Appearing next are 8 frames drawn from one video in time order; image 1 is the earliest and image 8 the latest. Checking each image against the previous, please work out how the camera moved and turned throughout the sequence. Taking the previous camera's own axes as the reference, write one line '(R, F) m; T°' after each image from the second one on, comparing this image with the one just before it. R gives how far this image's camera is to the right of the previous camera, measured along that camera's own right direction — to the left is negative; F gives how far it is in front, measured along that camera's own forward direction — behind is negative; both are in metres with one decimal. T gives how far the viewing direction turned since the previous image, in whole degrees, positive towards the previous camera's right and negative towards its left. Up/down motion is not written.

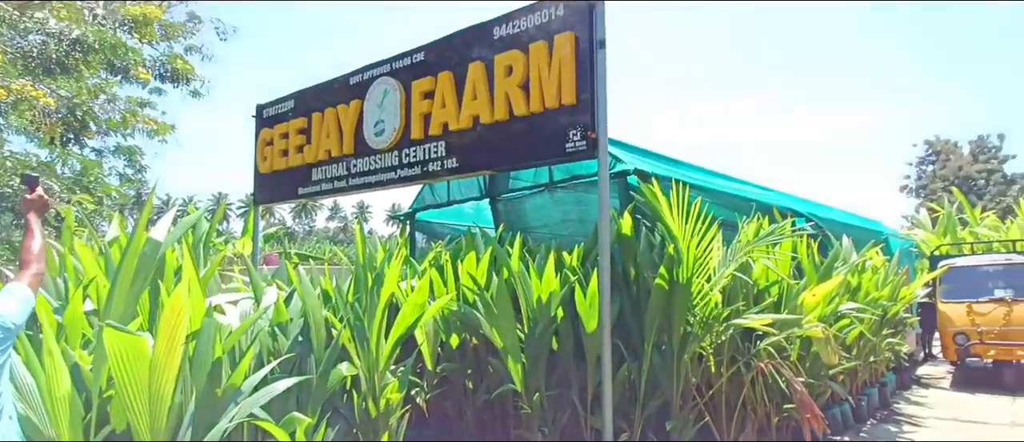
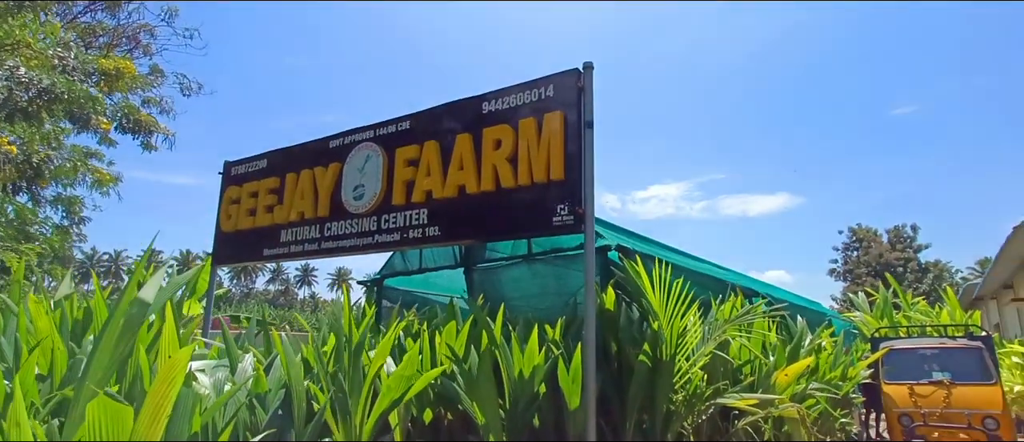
(-0.3, 0.0) m; +5°
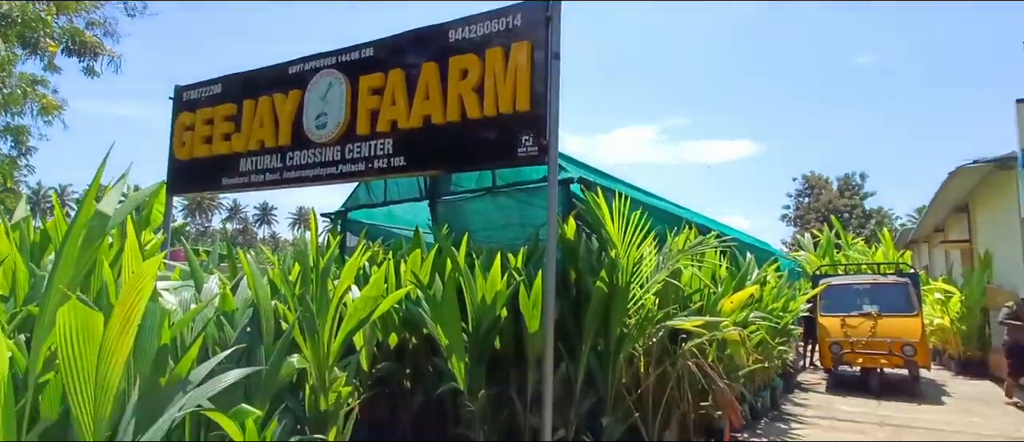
(0.0, -0.1) m; +4°
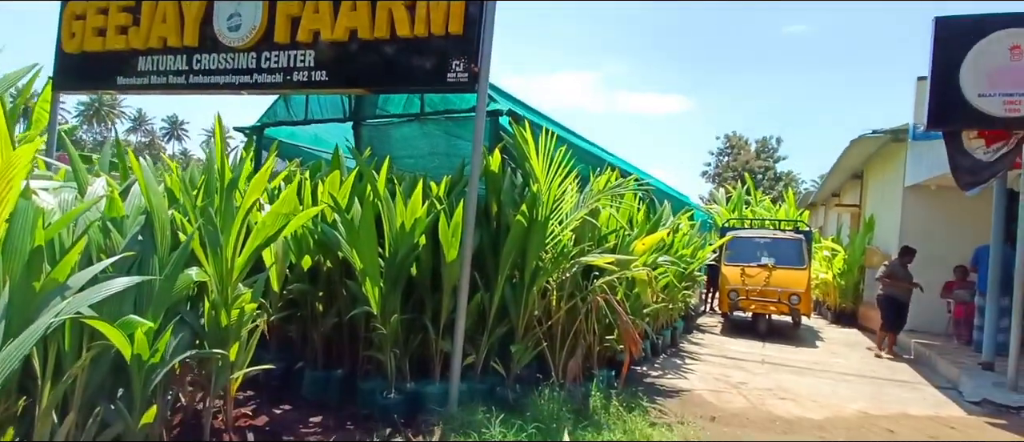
(+0.1, 0.0) m; +8°
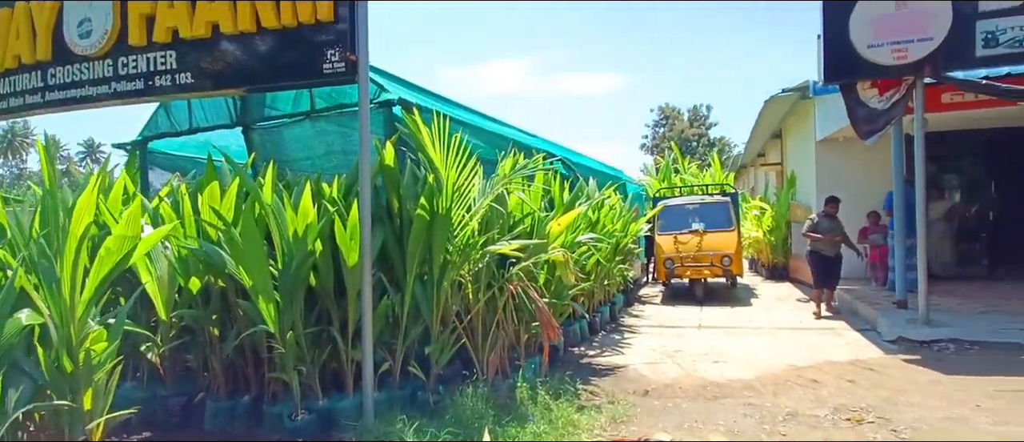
(+0.4, +0.2) m; +5°
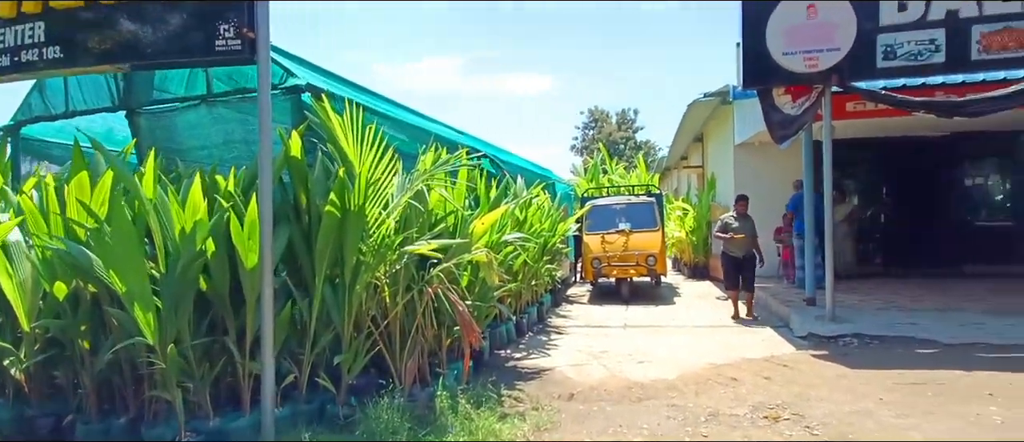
(+0.1, +0.3) m; +7°
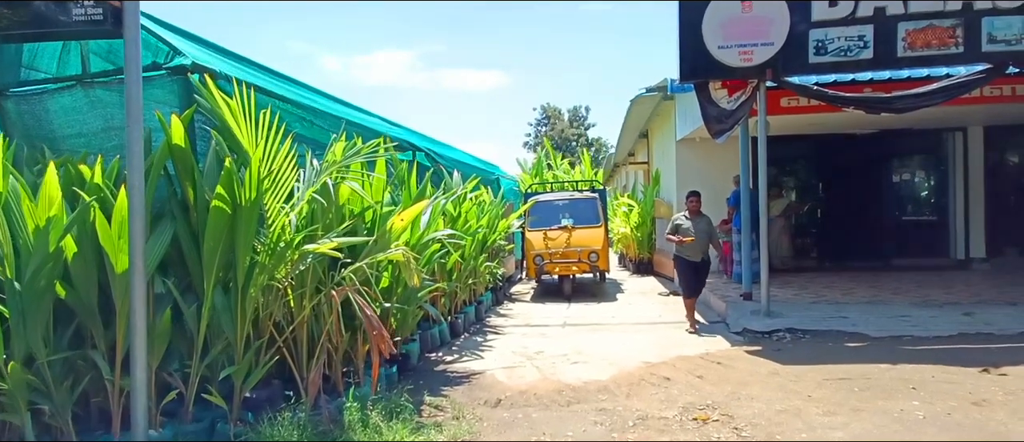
(+0.3, +0.3) m; +5°
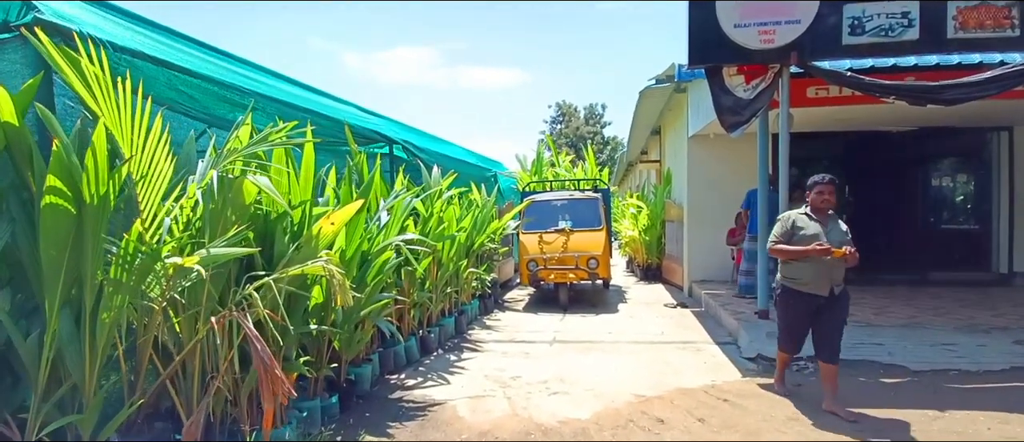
(+0.4, +0.9) m; -2°
